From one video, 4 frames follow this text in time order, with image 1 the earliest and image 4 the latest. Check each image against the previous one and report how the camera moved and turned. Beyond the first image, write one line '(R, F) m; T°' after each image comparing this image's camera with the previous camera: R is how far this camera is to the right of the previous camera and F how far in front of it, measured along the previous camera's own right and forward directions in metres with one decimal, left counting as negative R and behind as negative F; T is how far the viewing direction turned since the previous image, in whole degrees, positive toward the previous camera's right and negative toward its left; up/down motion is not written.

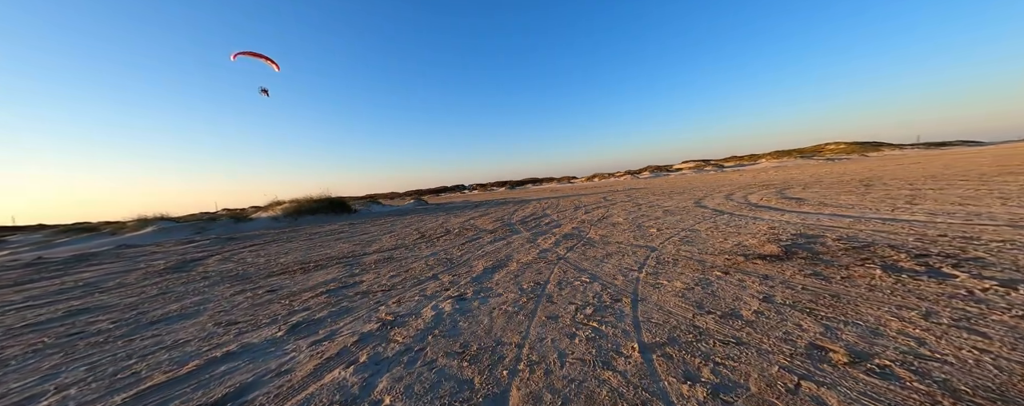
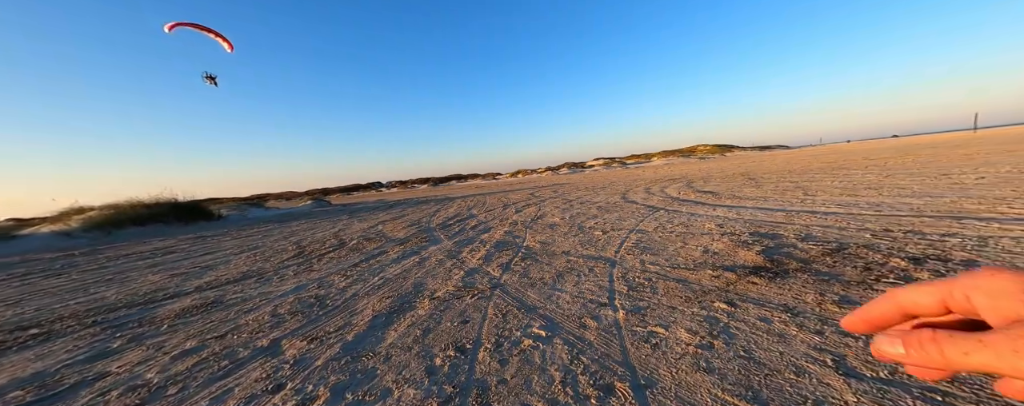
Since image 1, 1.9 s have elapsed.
(+0.3, +1.8) m; +16°
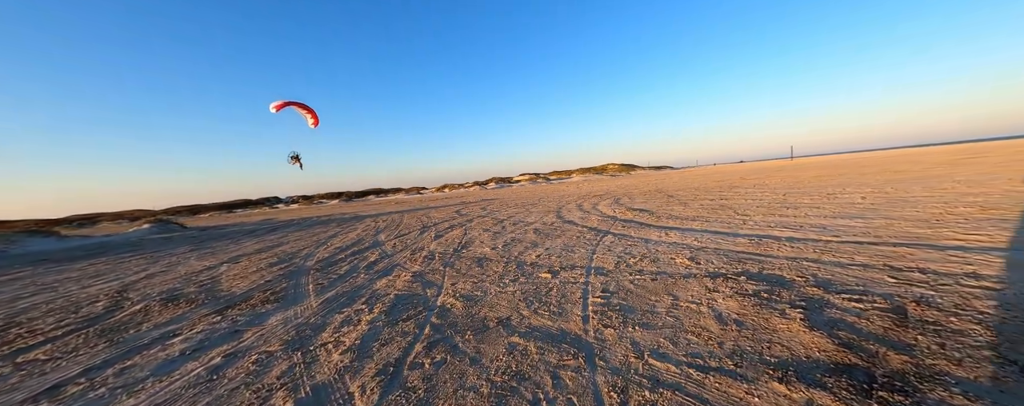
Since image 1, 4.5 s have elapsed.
(+0.3, +2.1) m; +15°
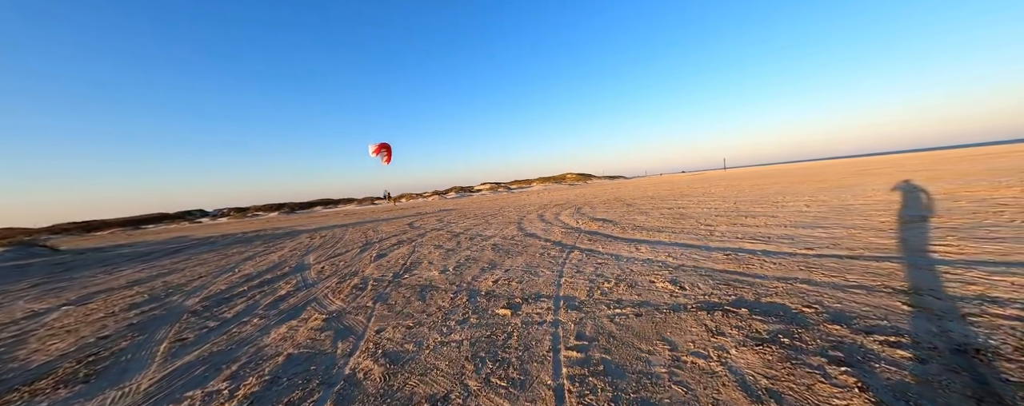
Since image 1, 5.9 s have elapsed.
(+0.2, +1.0) m; +8°
